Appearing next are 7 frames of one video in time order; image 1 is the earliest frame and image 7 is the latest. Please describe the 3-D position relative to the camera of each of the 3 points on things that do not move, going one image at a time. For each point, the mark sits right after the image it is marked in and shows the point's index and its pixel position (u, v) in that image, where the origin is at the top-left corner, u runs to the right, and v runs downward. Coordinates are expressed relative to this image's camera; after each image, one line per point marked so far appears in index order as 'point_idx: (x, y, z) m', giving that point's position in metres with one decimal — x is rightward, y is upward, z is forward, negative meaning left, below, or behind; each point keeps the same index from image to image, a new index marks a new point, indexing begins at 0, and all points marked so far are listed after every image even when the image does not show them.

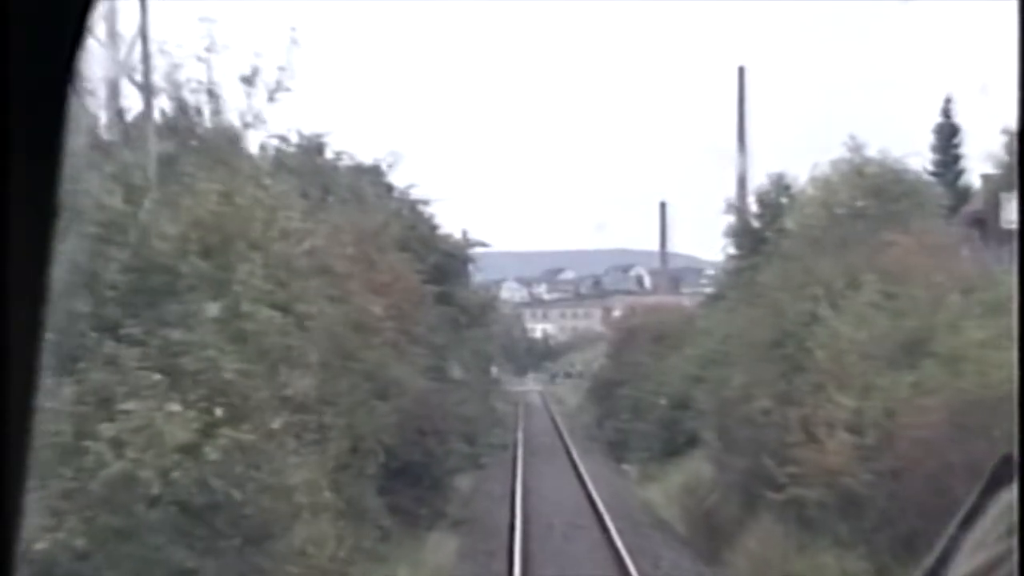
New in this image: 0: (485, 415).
0: (-0.1, -0.6, +9.0) m
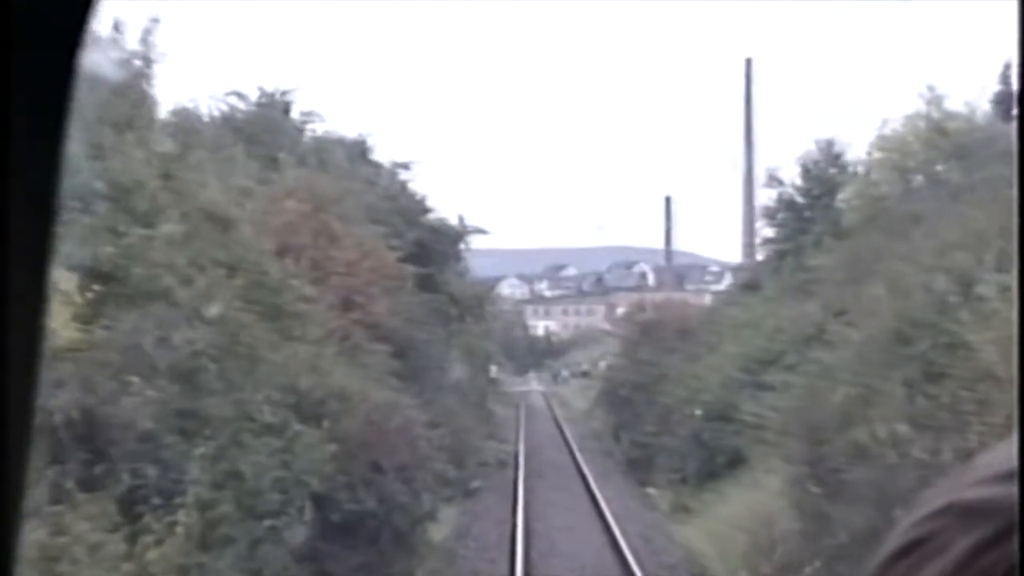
0: (-0.1, -0.6, +7.3) m
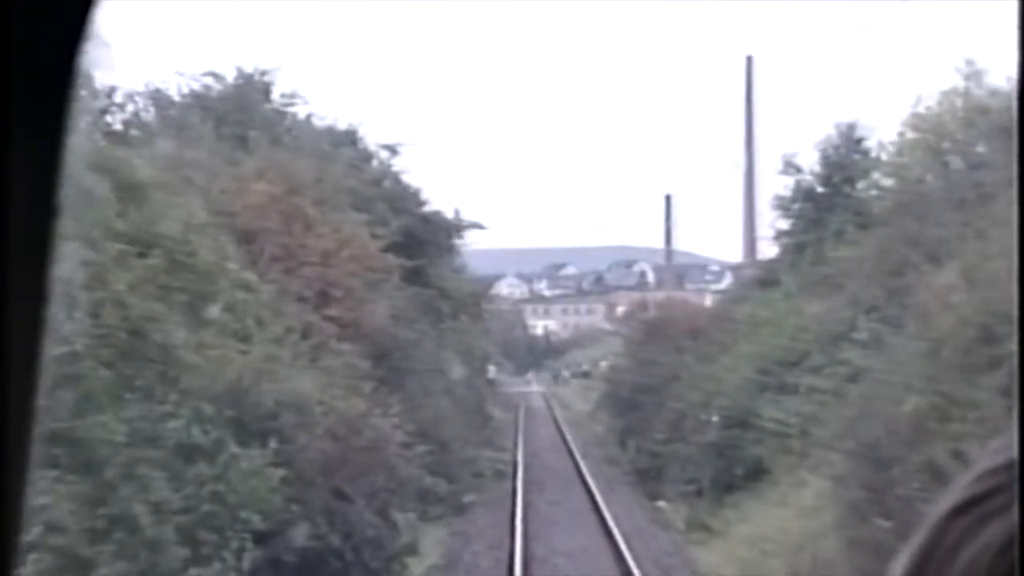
0: (-0.2, -0.5, +6.7) m
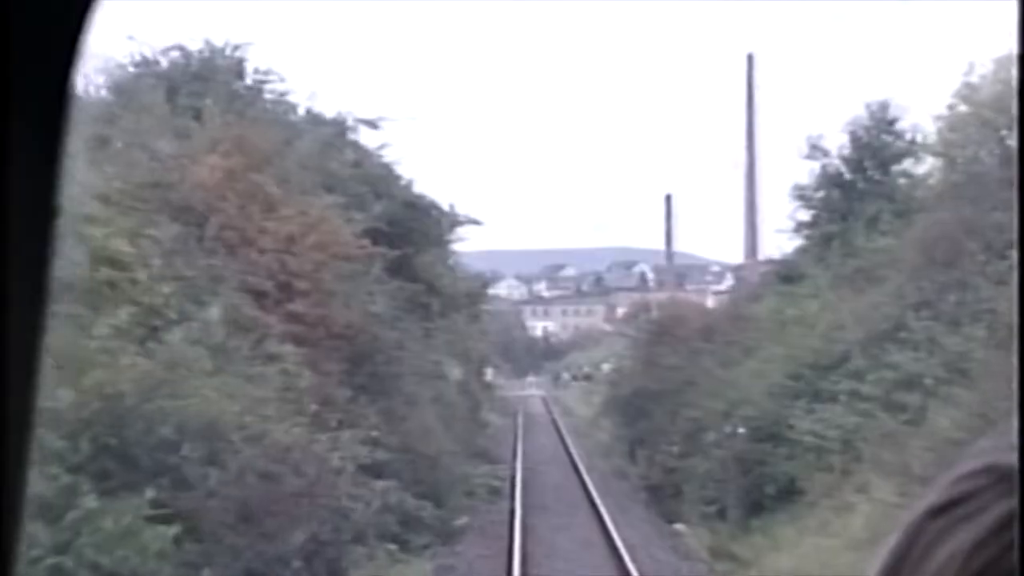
0: (-0.2, -0.5, +5.9) m
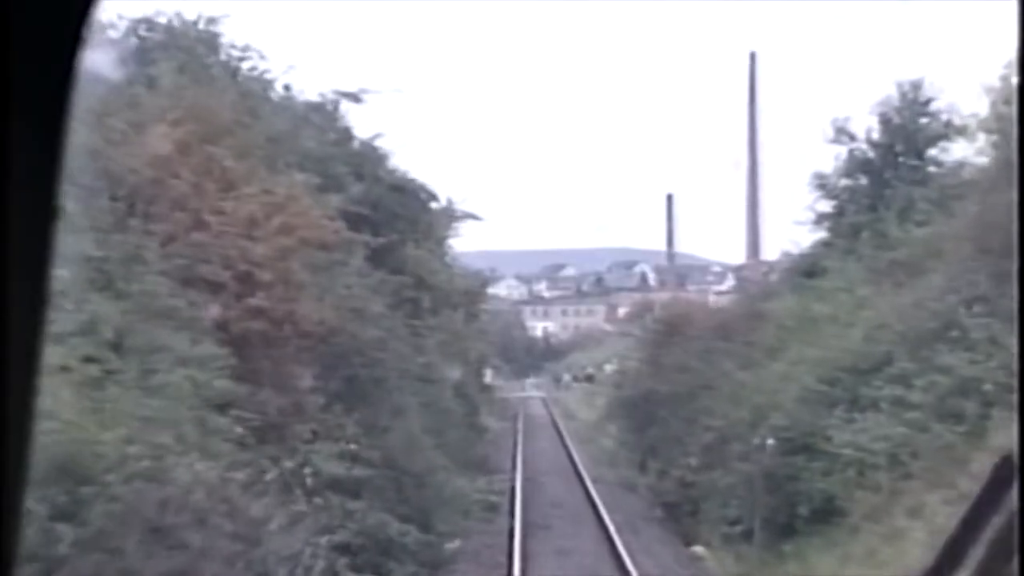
0: (-0.2, -0.5, +5.3) m
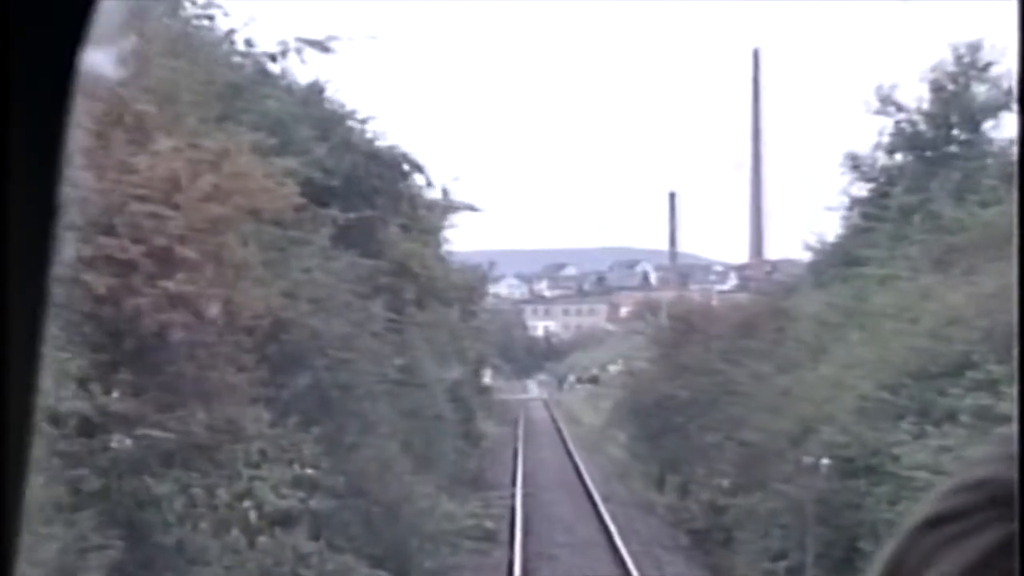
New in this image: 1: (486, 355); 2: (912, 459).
0: (-0.2, -0.5, +4.4) m
1: (-0.1, -0.2, +4.6) m
2: (+0.8, -0.4, +4.2) m
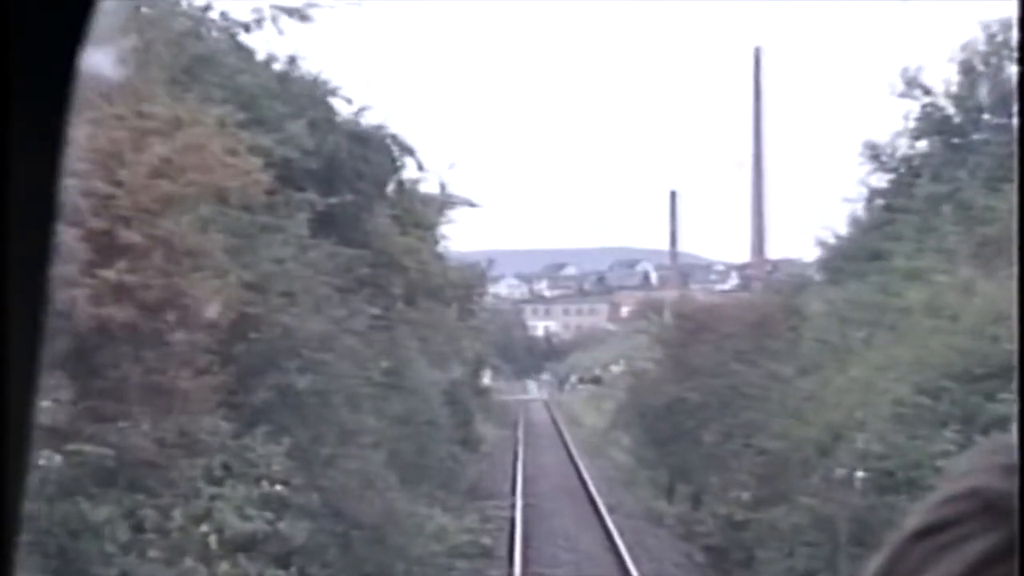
0: (-0.2, -0.5, +4.0) m
1: (-0.1, -0.2, +4.2) m
2: (+0.8, -0.3, +3.8) m
